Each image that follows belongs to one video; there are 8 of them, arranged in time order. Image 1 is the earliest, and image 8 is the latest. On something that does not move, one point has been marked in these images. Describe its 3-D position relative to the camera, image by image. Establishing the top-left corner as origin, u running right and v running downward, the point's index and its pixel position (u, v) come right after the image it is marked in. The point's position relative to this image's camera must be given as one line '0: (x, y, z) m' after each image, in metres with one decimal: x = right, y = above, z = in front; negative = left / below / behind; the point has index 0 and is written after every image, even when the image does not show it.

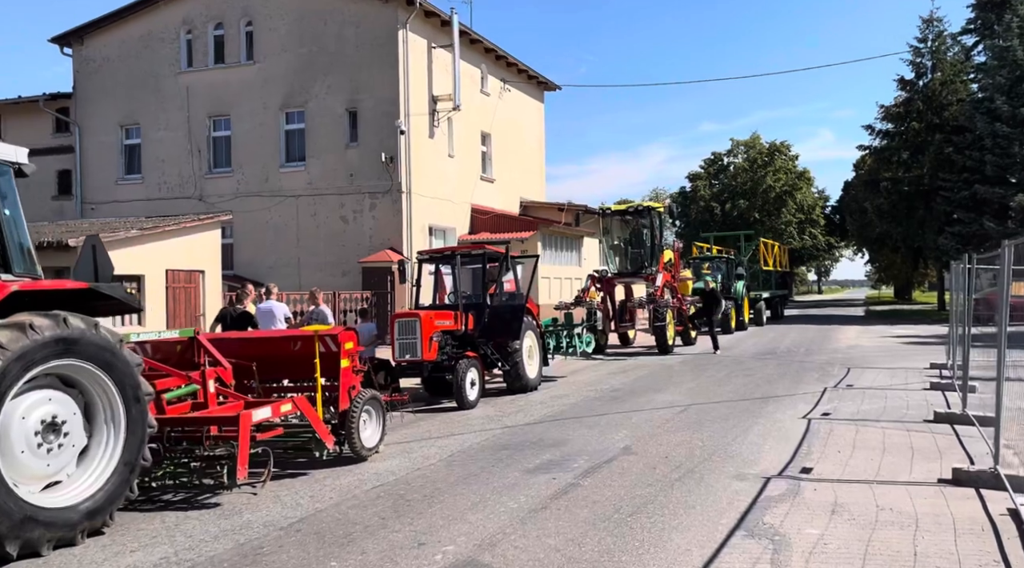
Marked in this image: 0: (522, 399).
0: (+0.1, -1.5, +12.0) m
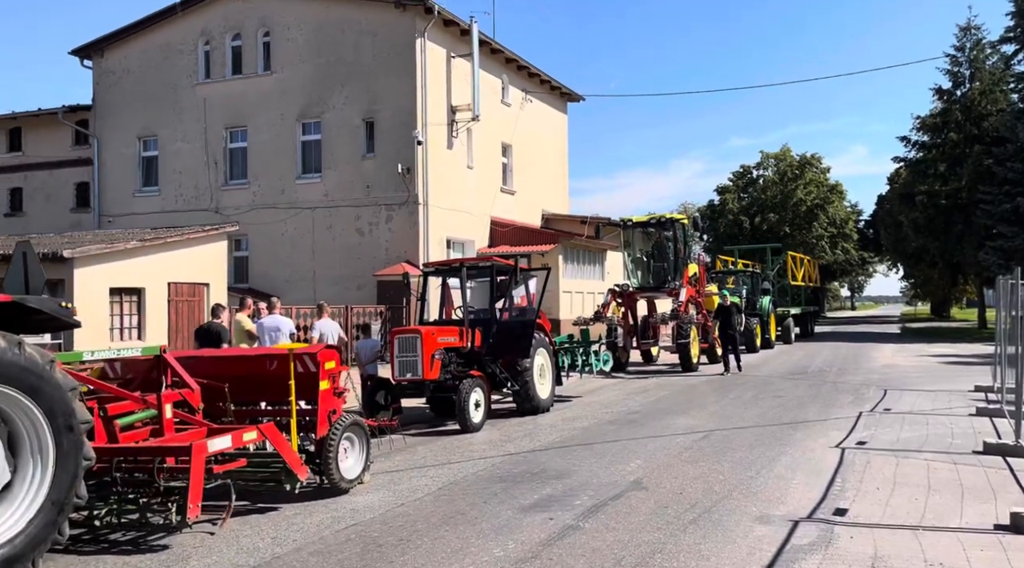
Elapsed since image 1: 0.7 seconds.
0: (+0.2, -1.6, +11.2) m
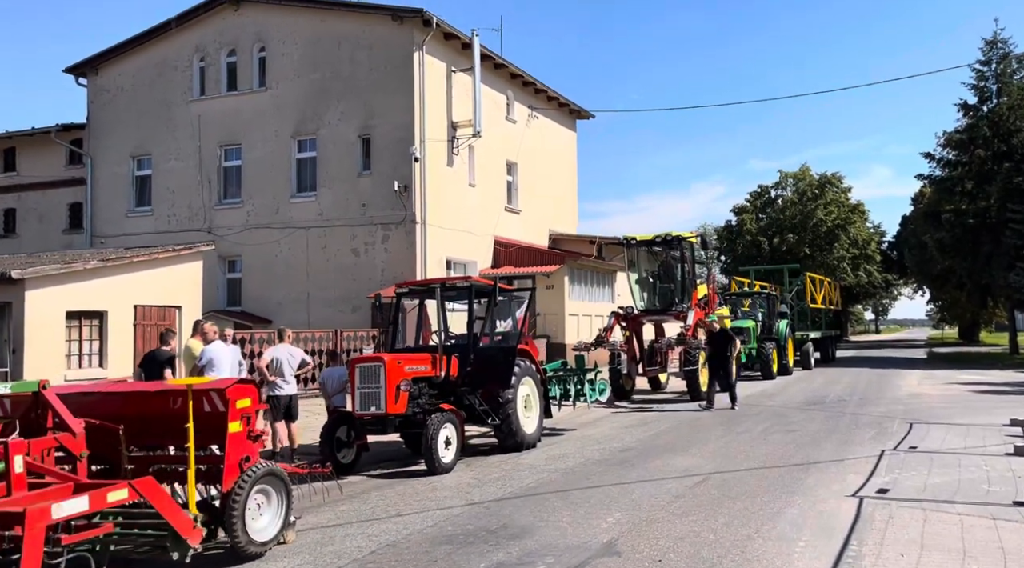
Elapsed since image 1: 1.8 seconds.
0: (0.0, -1.9, +10.0) m
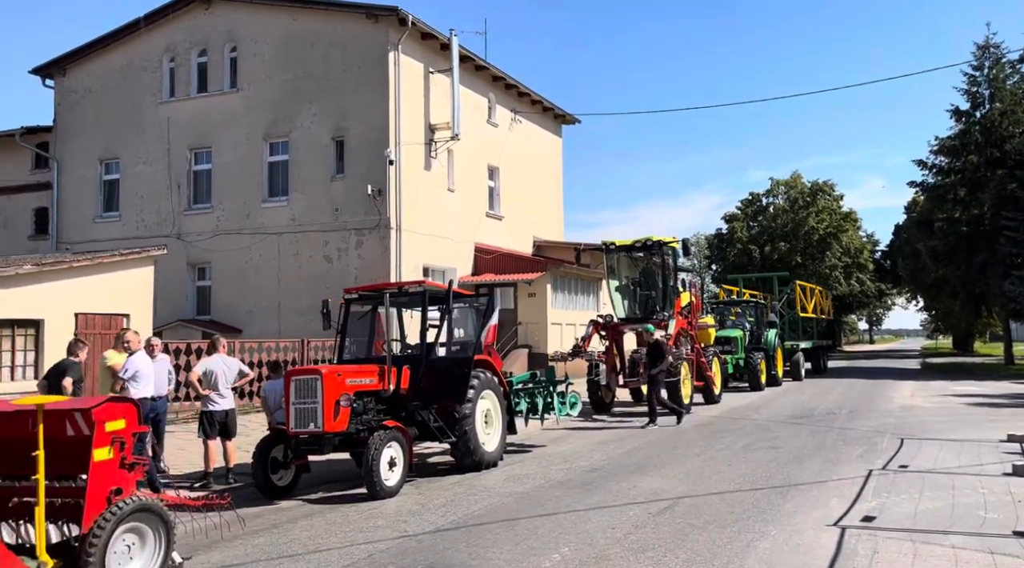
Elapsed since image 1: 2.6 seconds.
0: (-0.4, -1.9, +9.2) m
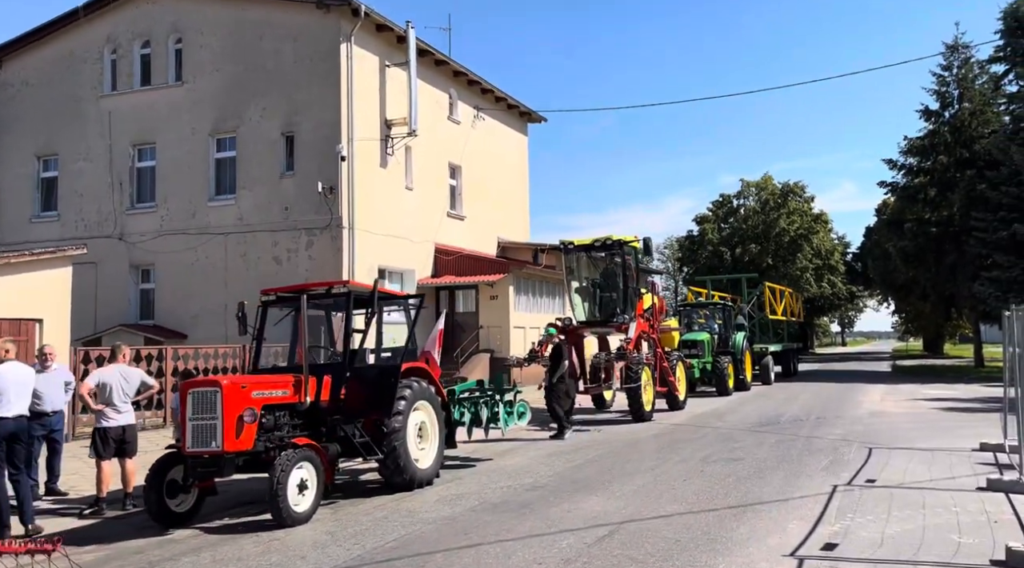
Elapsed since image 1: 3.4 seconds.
0: (-1.0, -1.9, +8.3) m
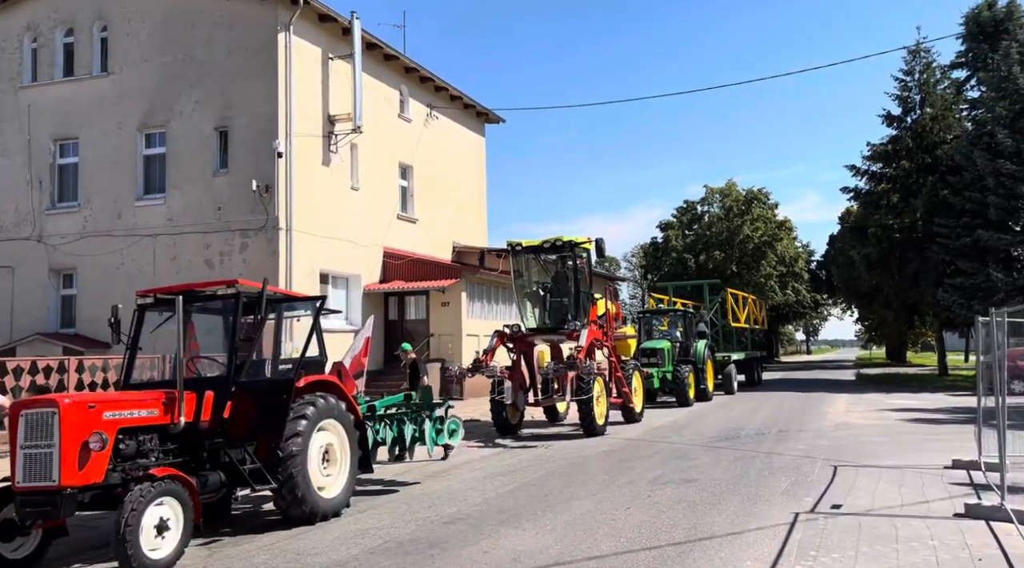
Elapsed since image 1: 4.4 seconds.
0: (-1.7, -1.9, +7.1) m
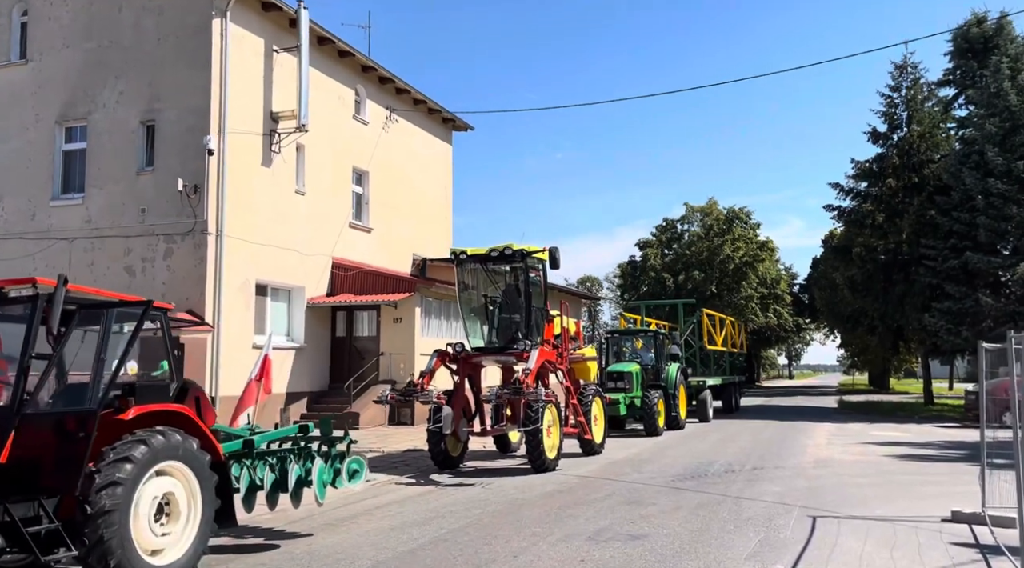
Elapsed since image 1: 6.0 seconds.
0: (-2.4, -1.9, +5.2) m
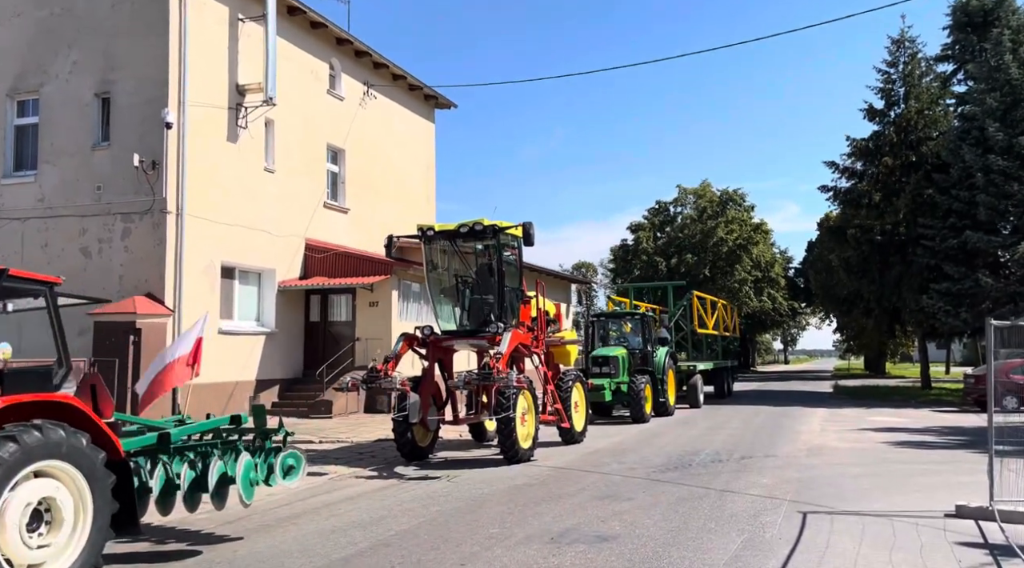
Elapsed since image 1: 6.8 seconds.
0: (-2.8, -1.8, +4.3) m
